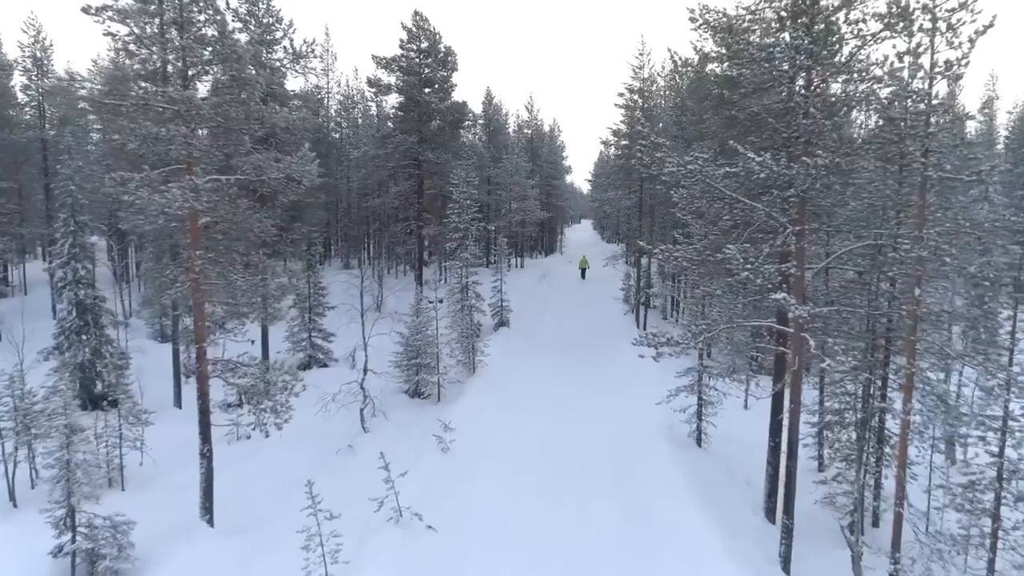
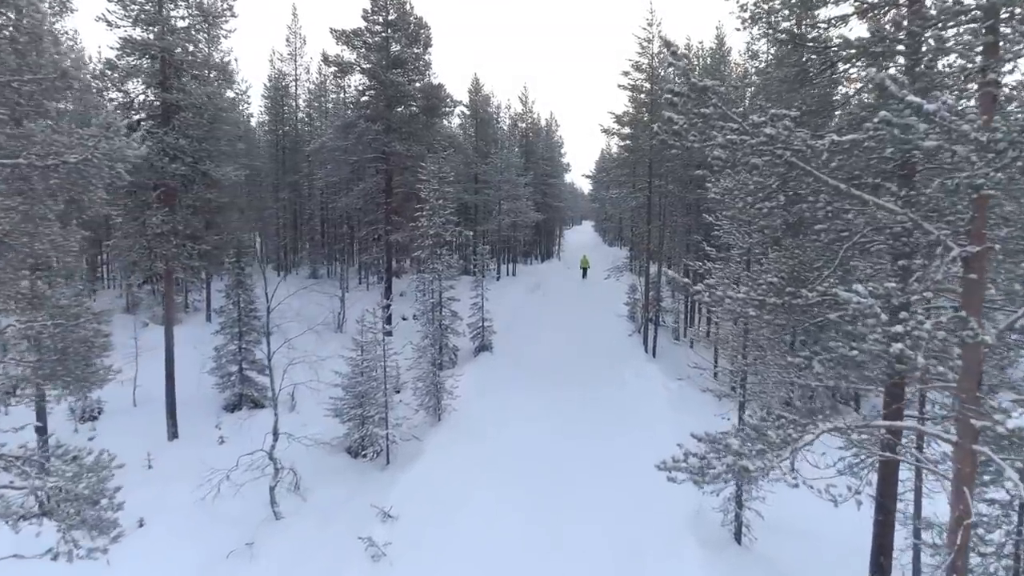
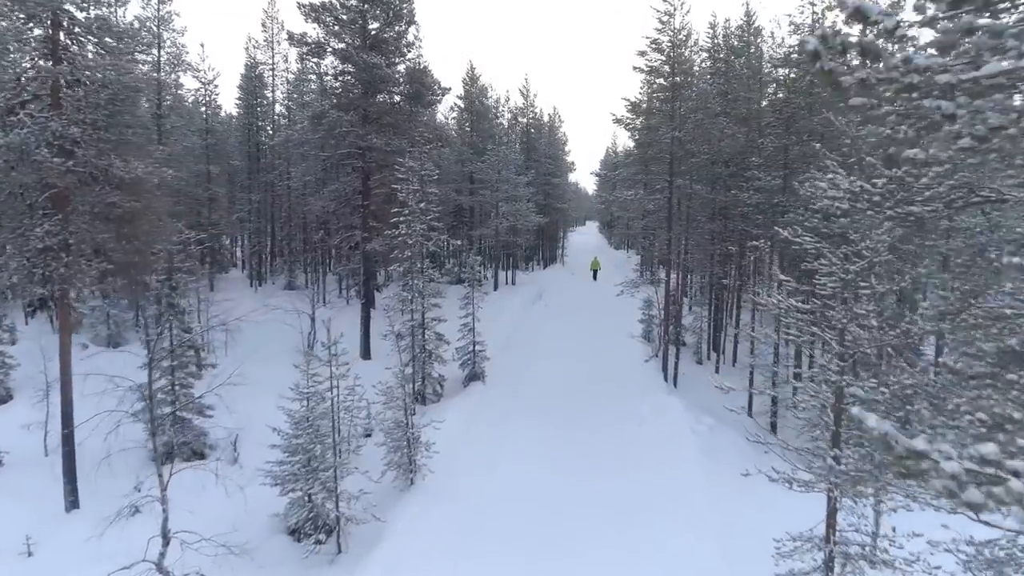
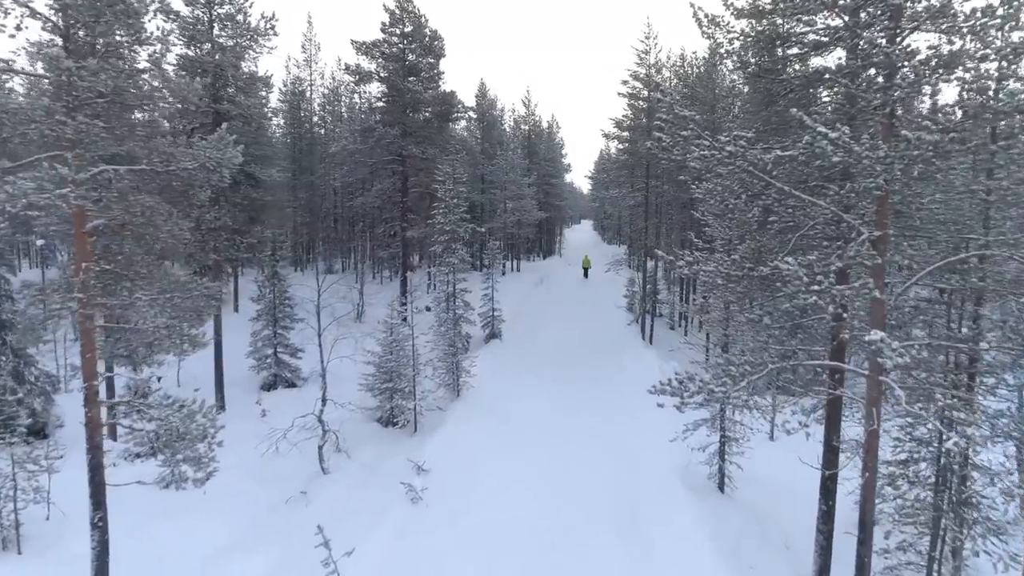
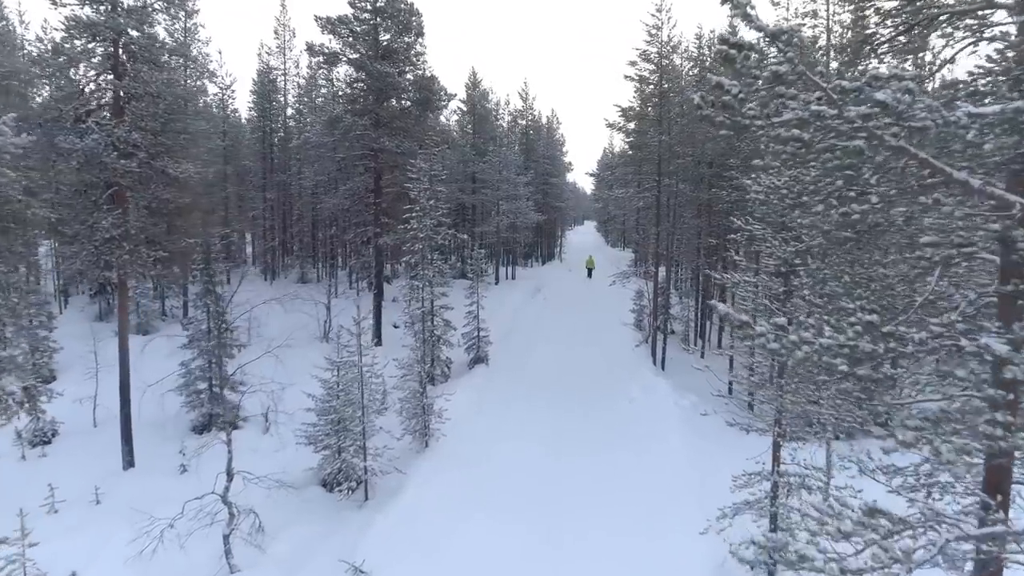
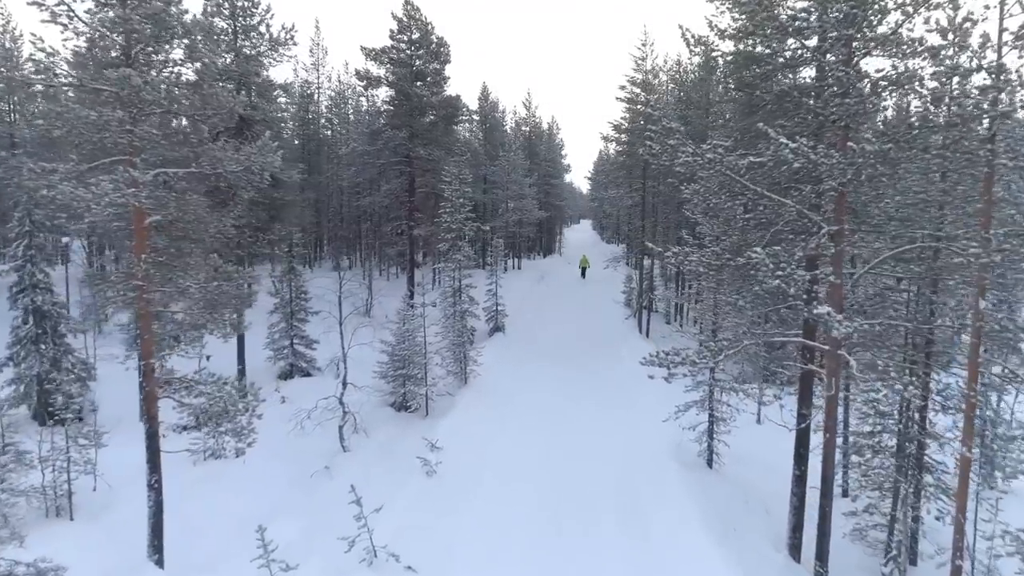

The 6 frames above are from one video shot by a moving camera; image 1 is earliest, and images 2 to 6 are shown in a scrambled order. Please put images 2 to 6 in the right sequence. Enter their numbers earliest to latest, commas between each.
6, 4, 2, 5, 3
